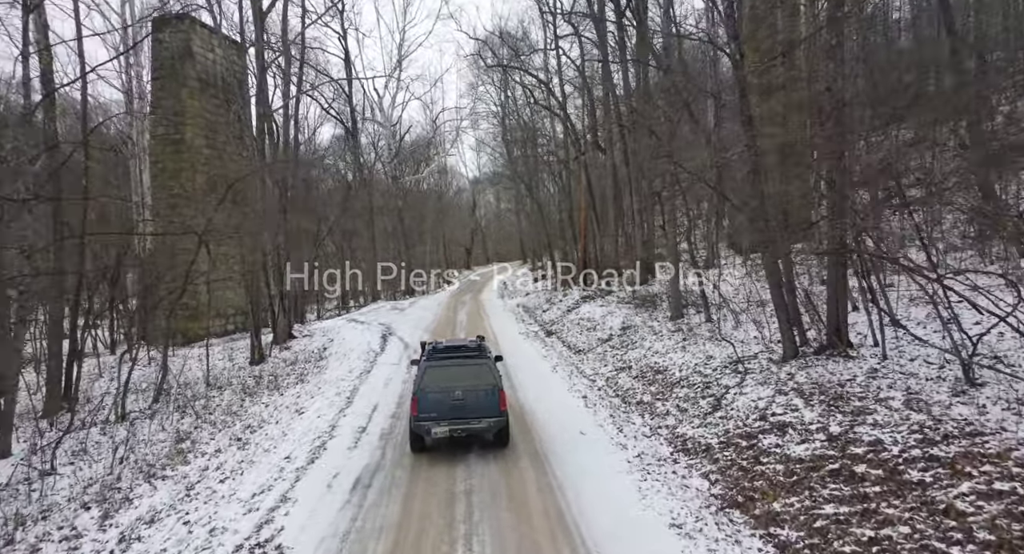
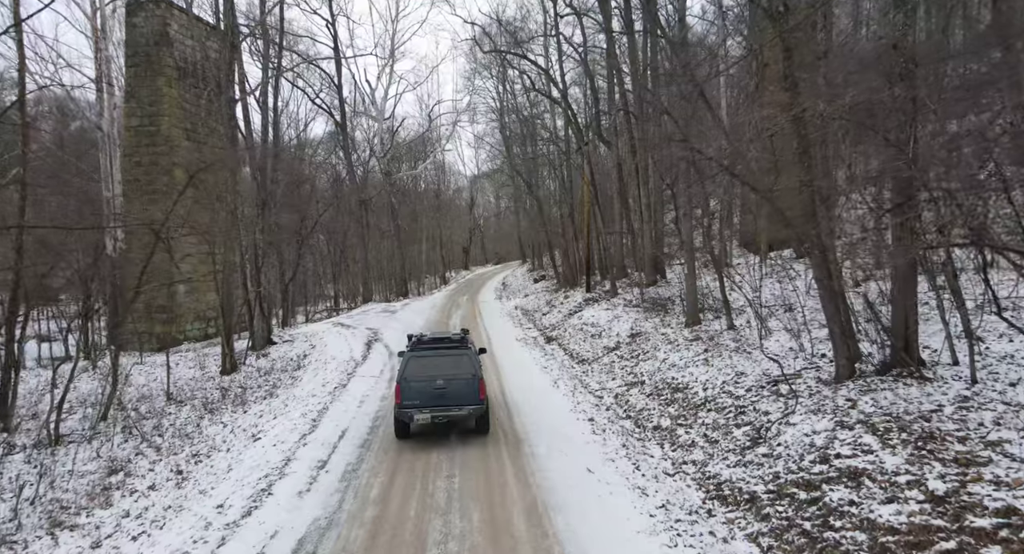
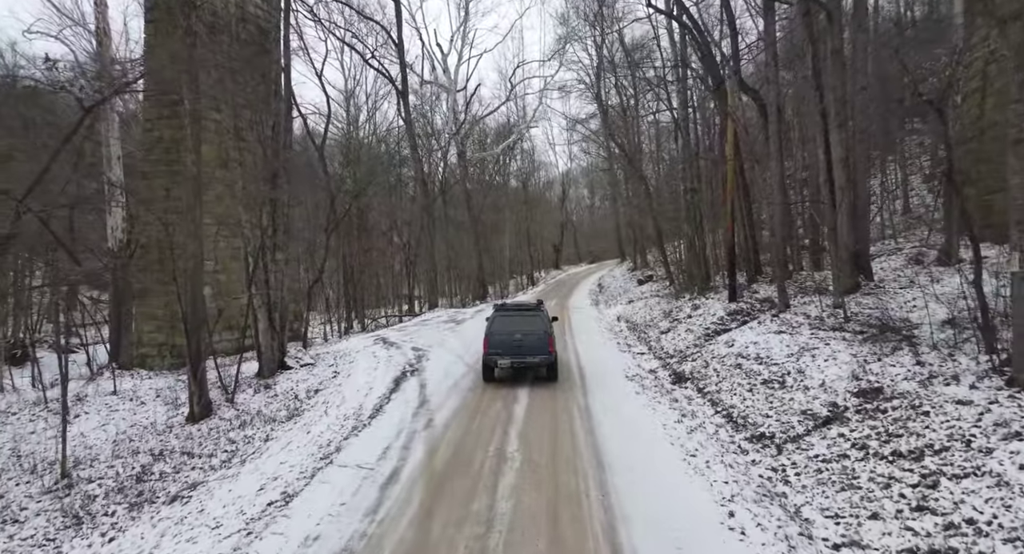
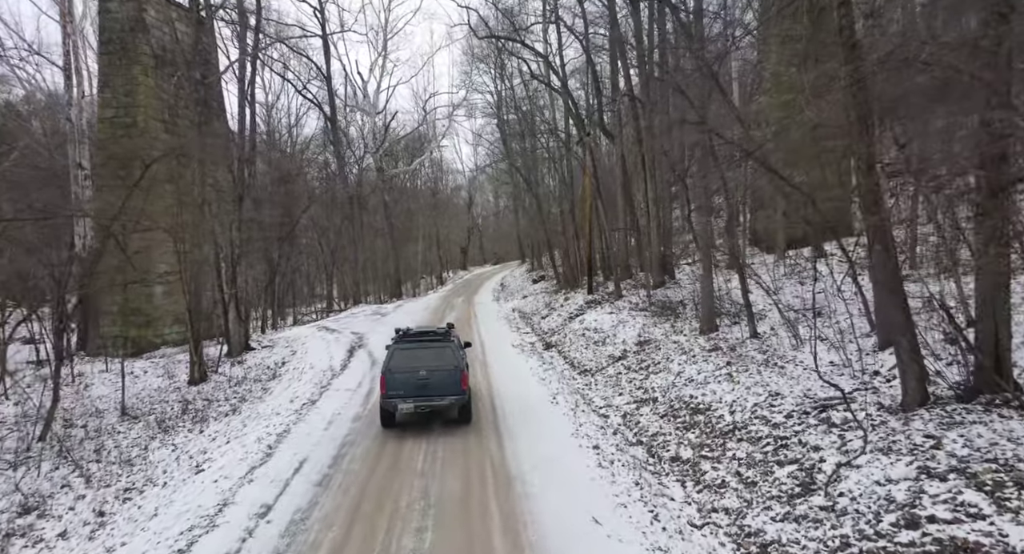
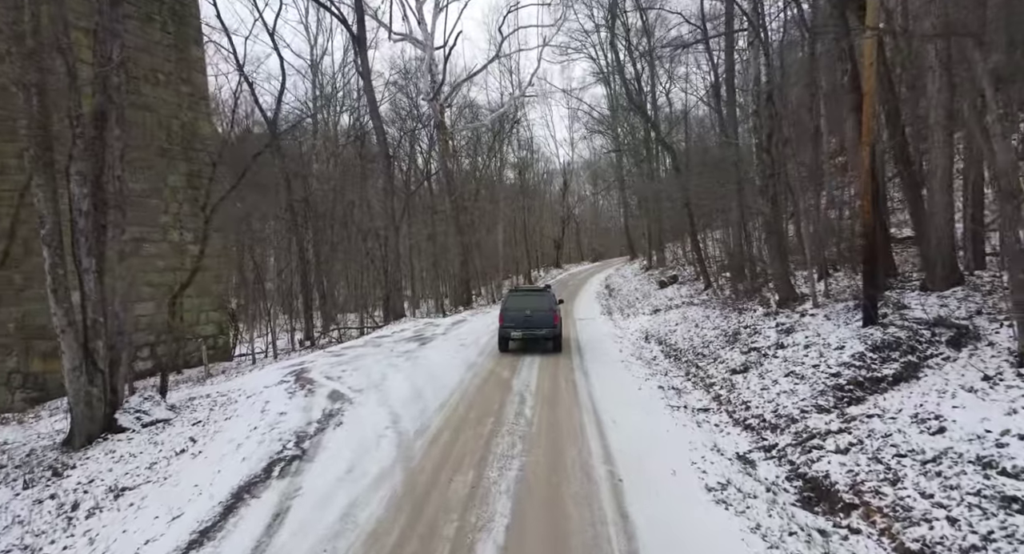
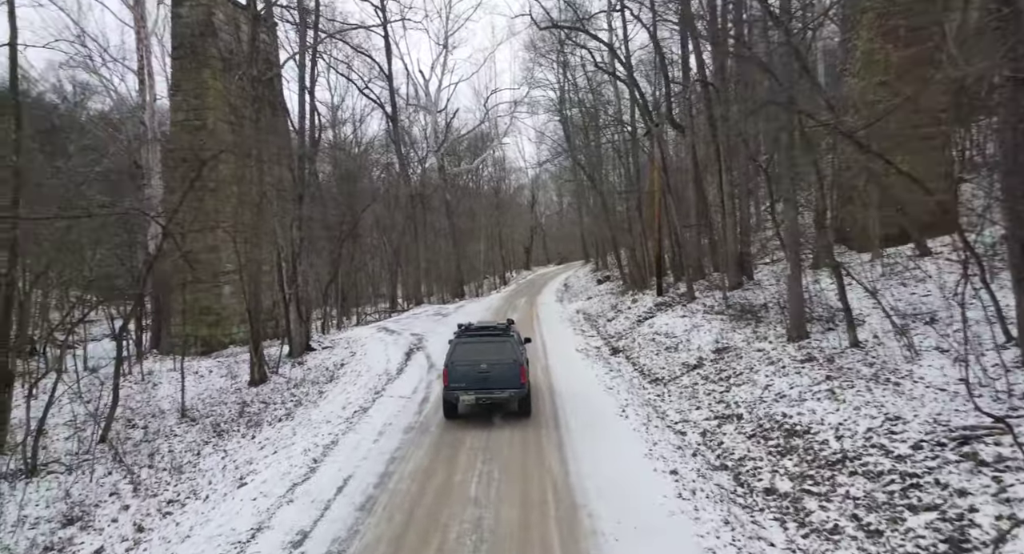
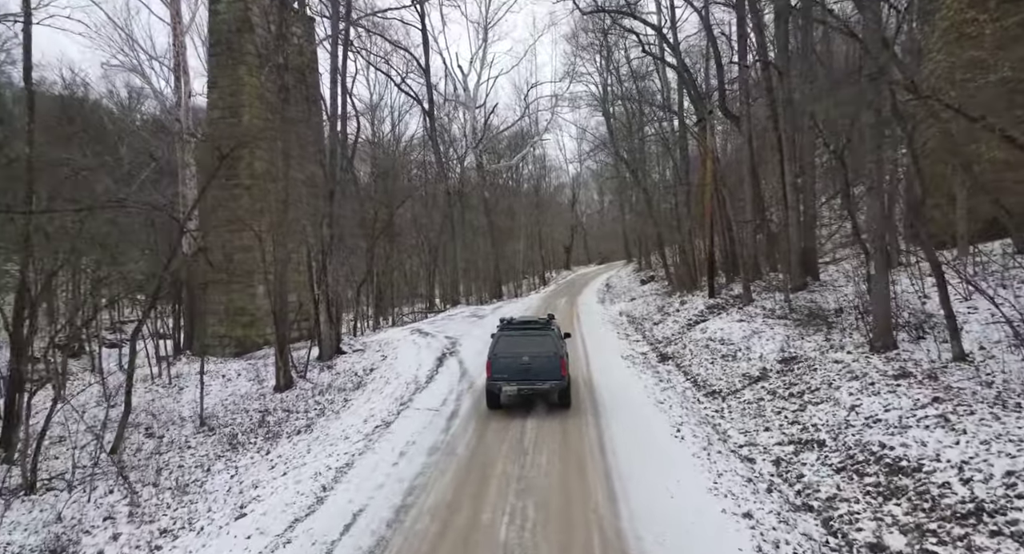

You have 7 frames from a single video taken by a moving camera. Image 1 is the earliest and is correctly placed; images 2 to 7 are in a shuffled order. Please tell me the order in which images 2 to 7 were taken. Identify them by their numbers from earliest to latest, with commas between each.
2, 4, 6, 7, 3, 5
